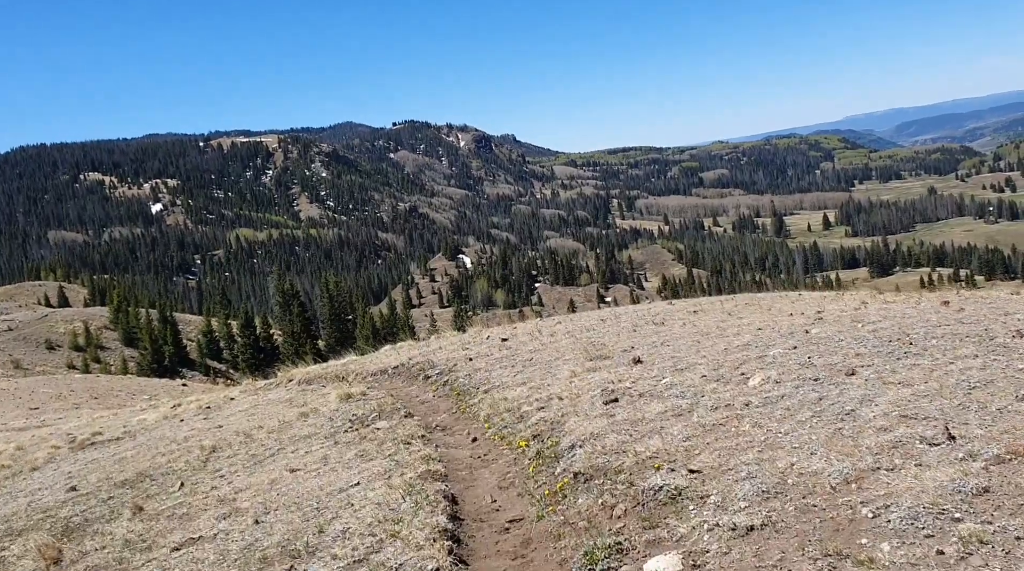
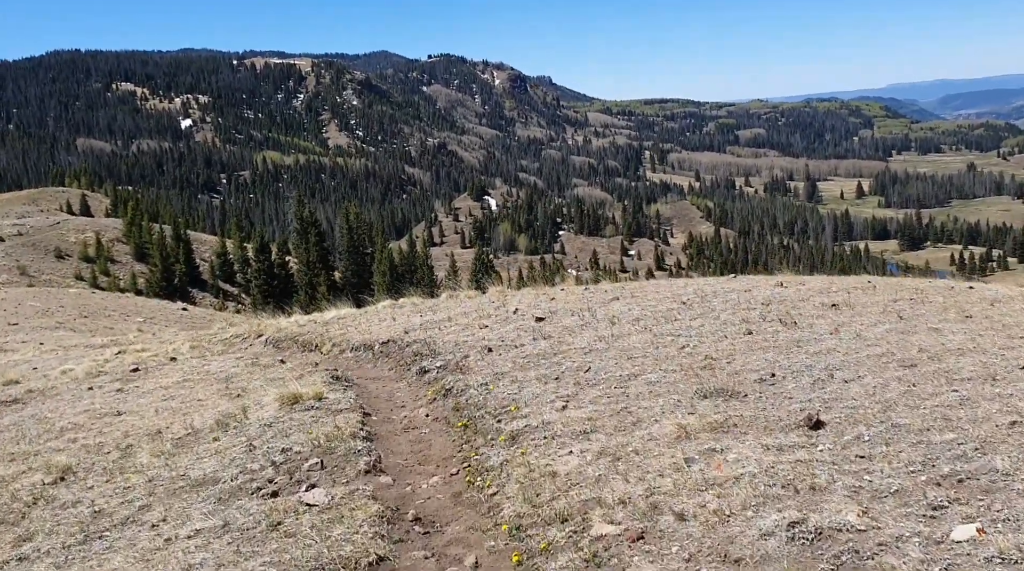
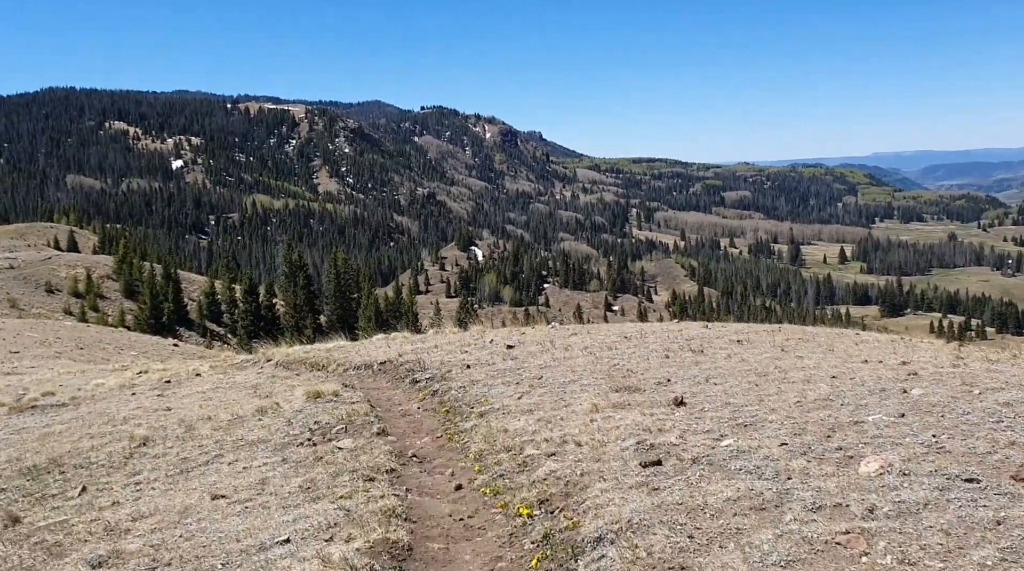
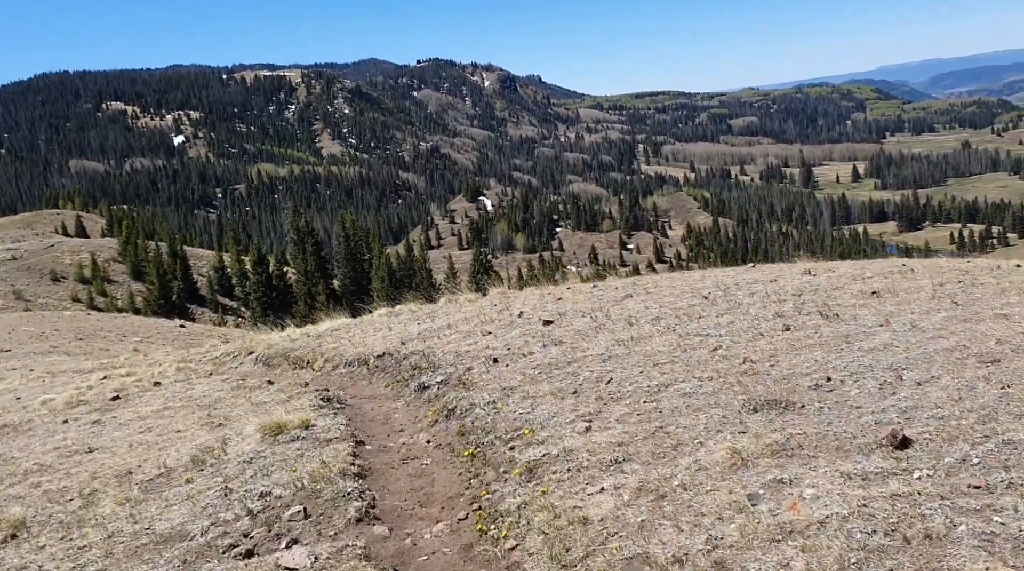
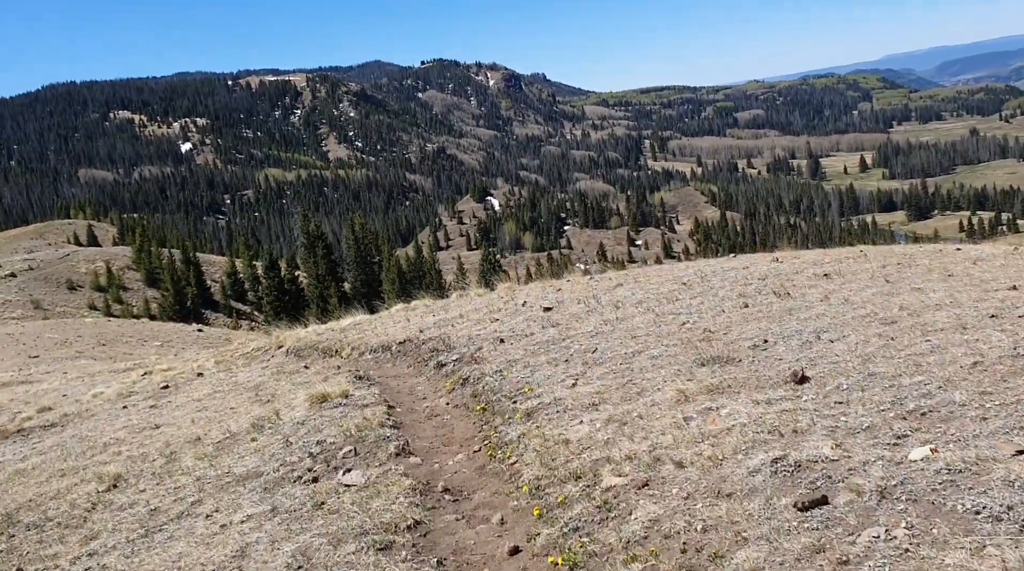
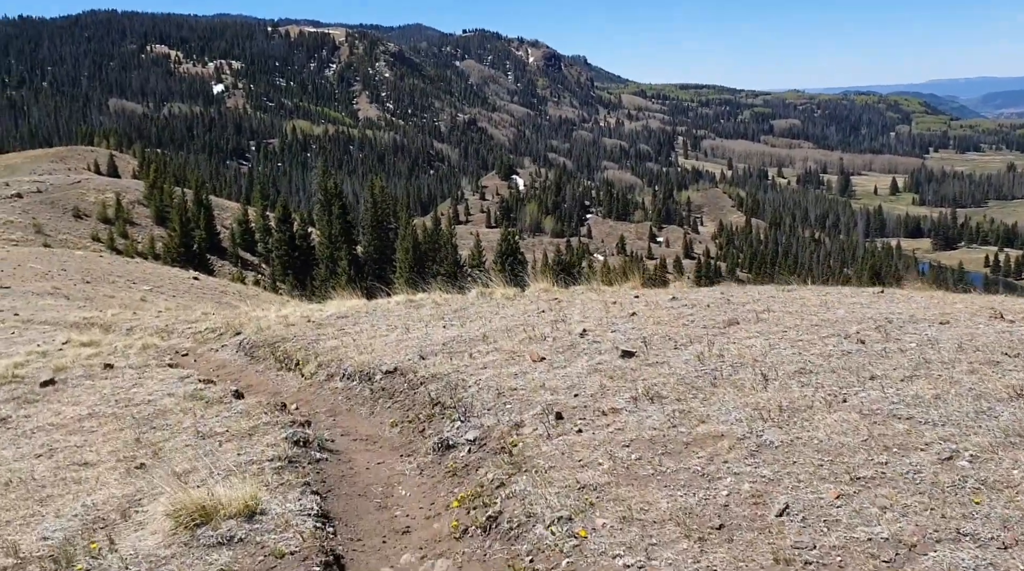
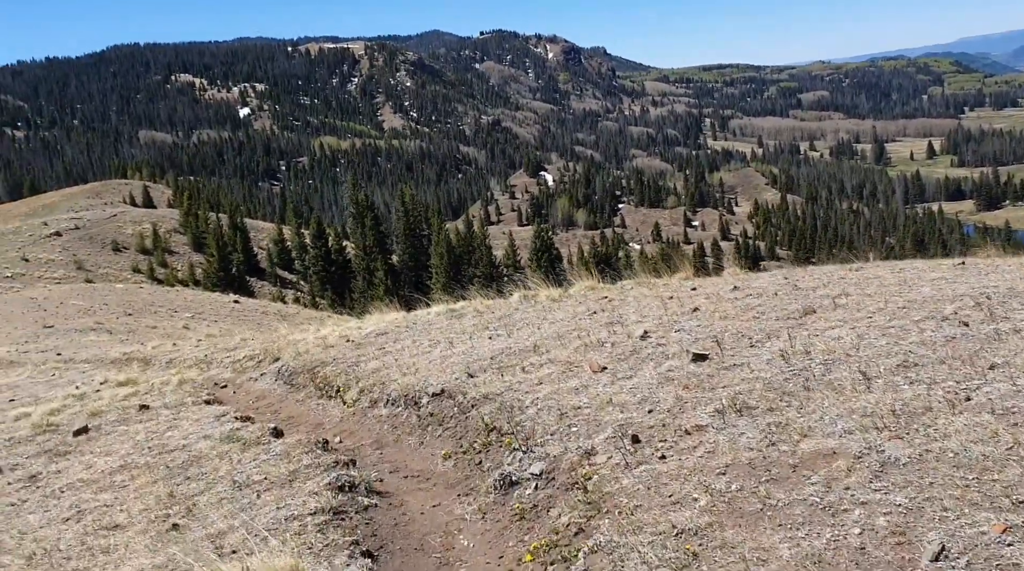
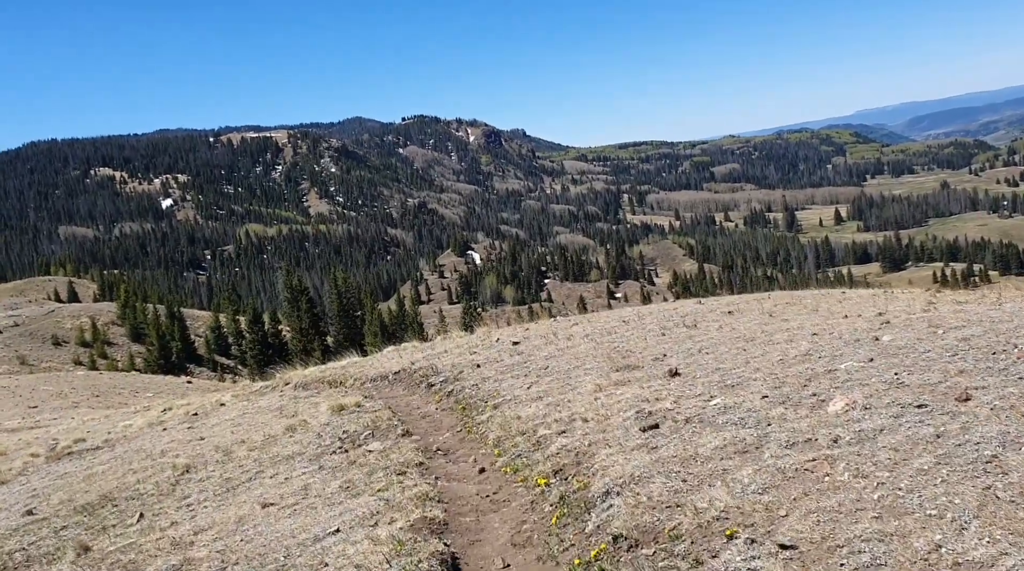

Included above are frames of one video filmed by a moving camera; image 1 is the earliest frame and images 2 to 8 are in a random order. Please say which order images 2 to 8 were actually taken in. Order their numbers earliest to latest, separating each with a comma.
8, 3, 5, 2, 4, 6, 7
